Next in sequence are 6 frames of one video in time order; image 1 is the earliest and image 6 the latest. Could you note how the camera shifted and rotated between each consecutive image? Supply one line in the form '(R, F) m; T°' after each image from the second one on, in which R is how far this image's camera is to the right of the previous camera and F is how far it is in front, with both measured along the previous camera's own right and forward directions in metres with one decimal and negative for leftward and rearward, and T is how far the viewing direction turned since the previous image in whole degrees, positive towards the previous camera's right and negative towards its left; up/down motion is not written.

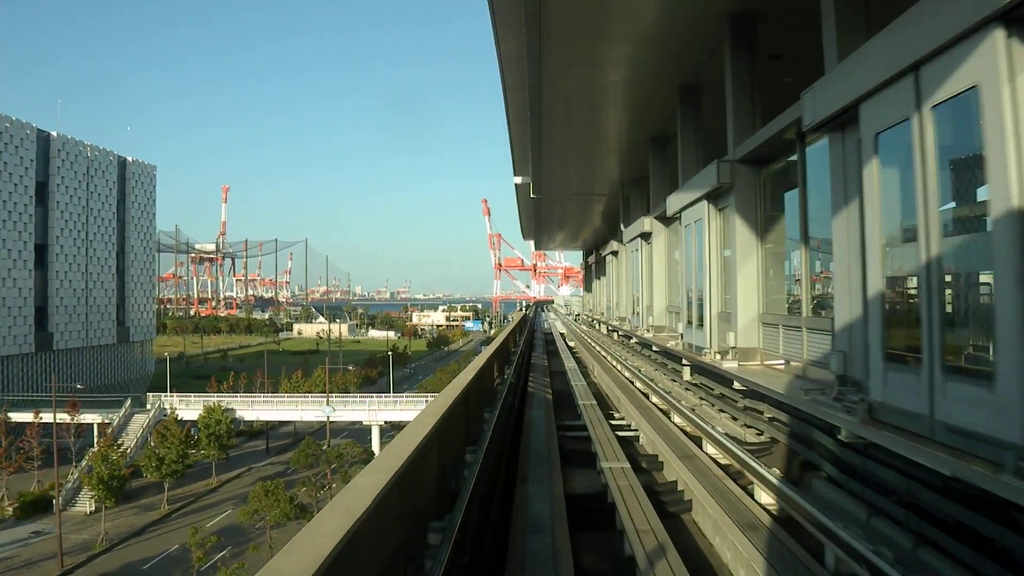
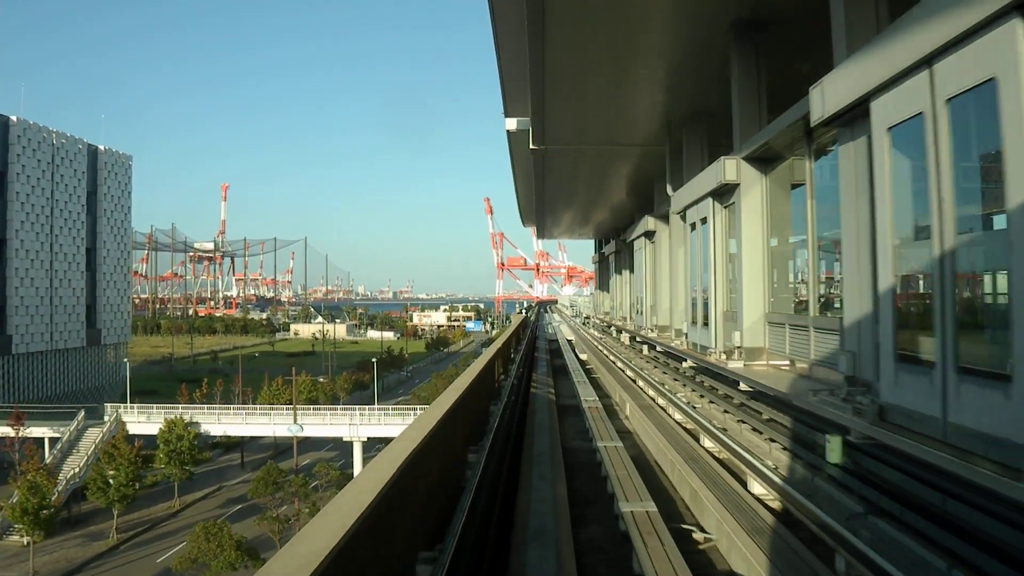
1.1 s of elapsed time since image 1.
(0.0, +1.0) m; 0°
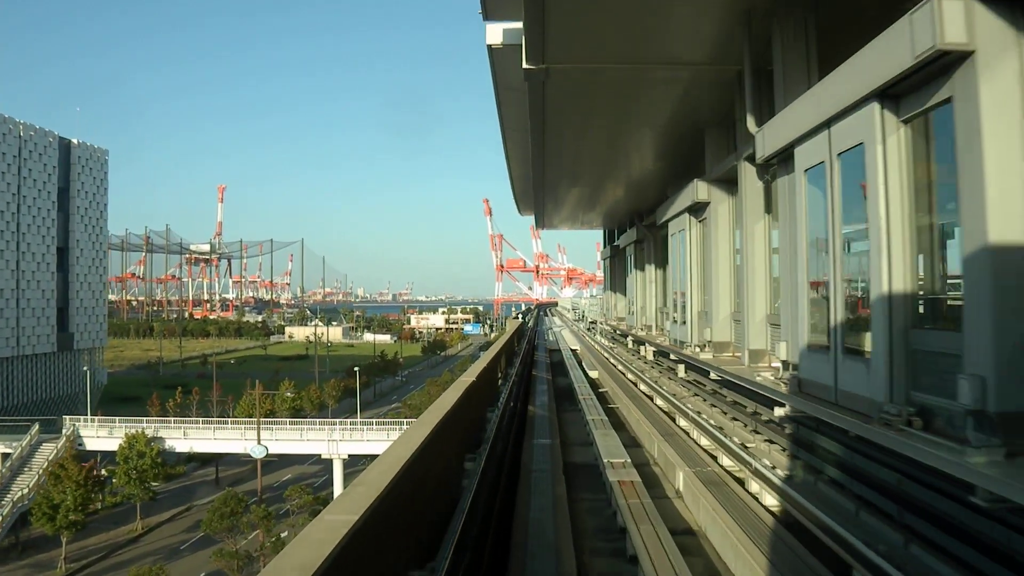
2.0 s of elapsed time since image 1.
(0.0, +0.7) m; 0°
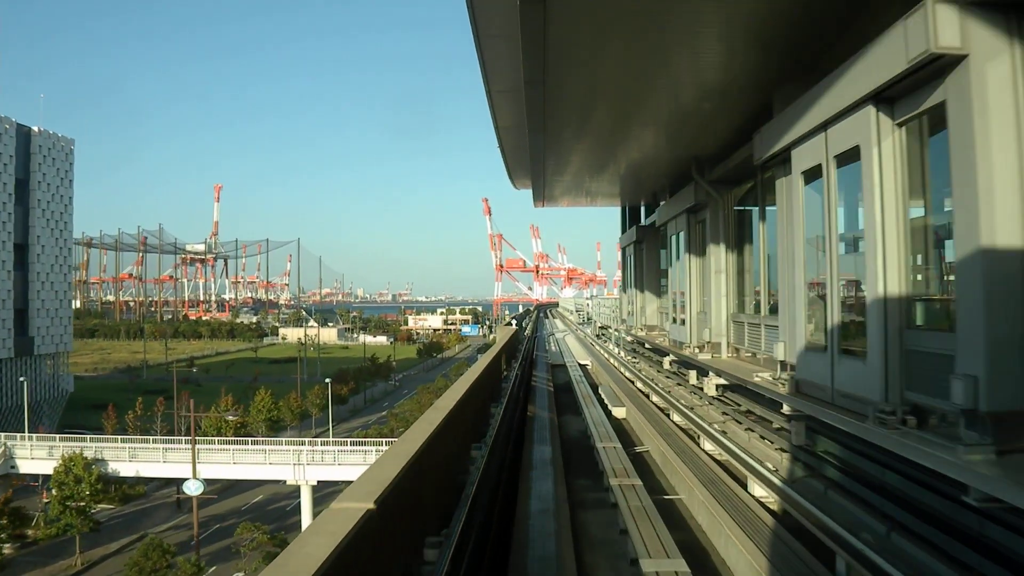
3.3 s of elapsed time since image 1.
(0.0, +0.9) m; 0°
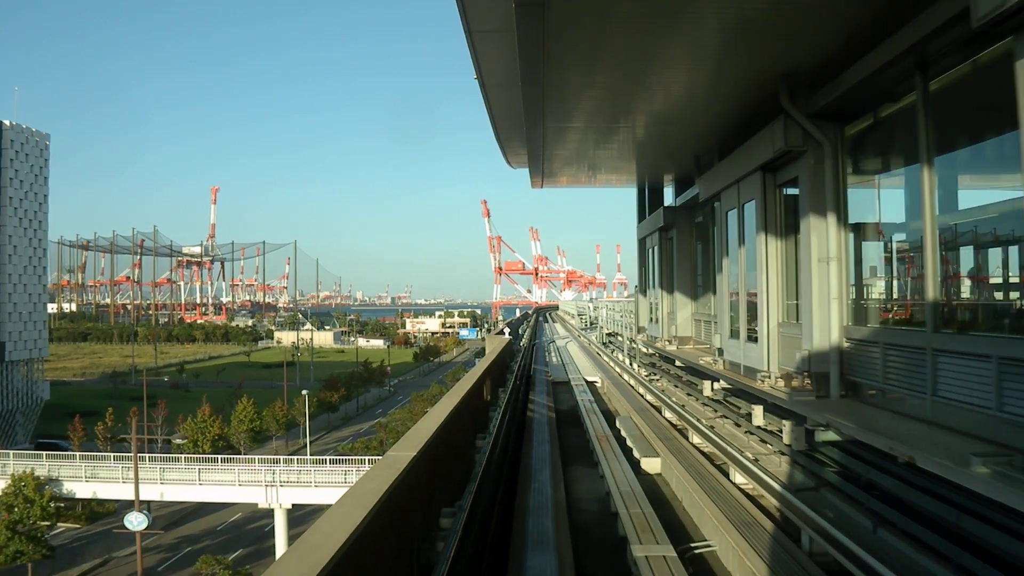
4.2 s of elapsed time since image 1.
(0.0, +0.6) m; 0°
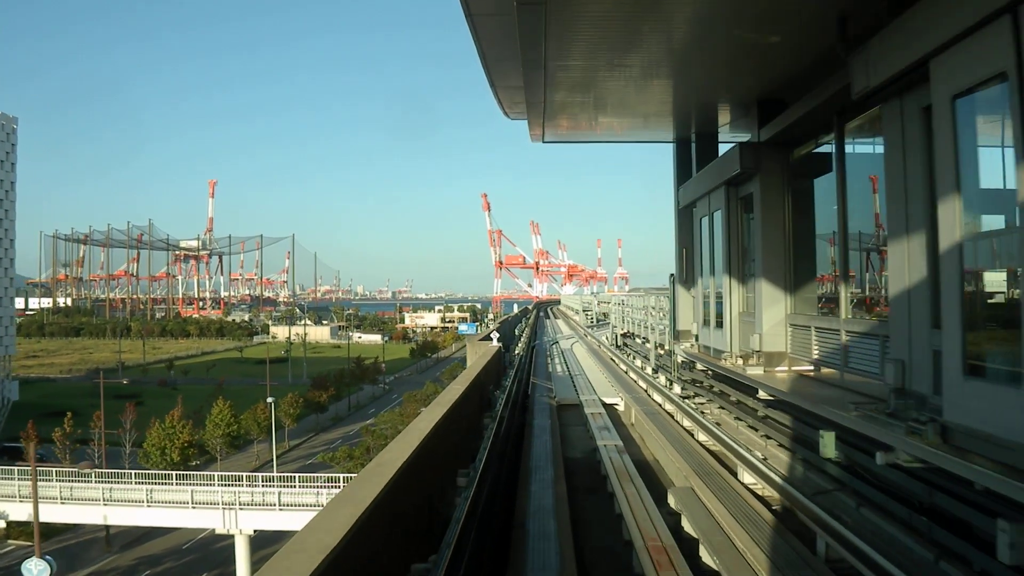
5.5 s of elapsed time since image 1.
(0.0, +0.7) m; 0°
